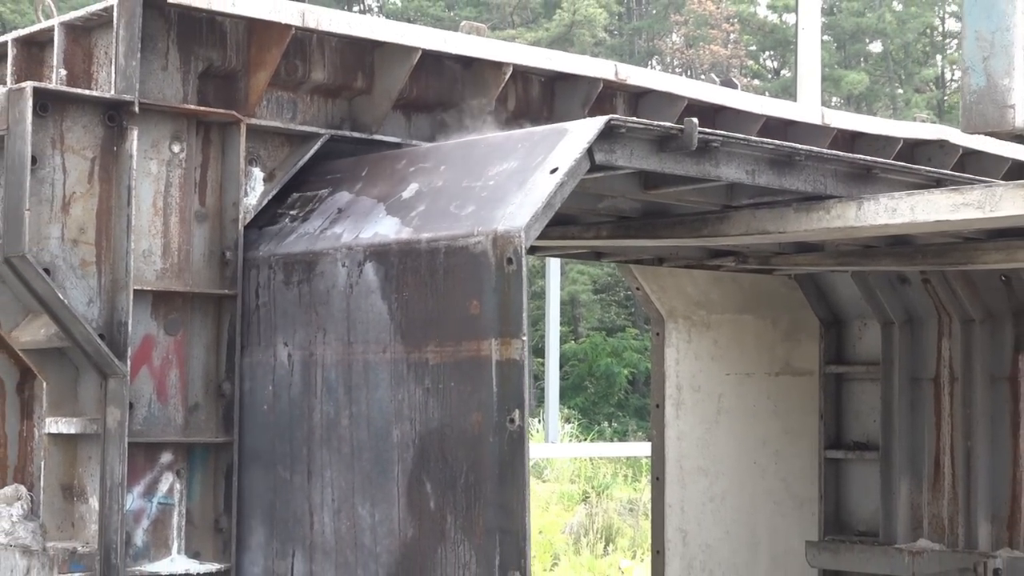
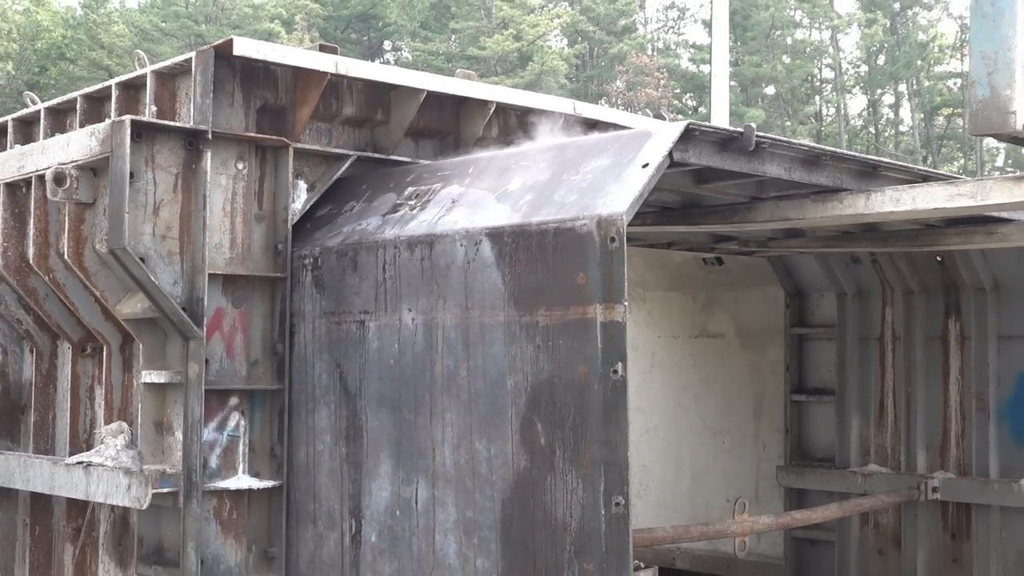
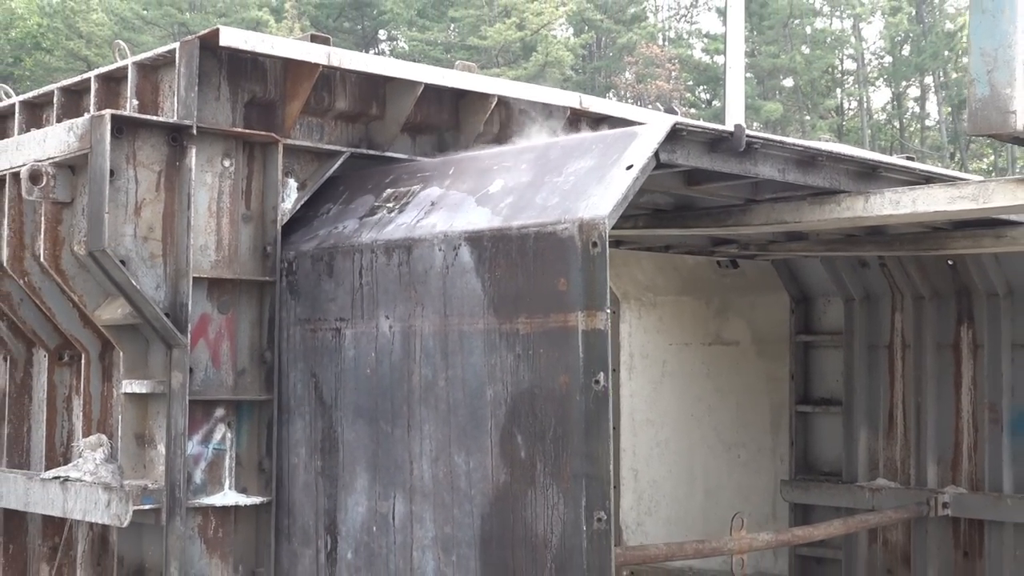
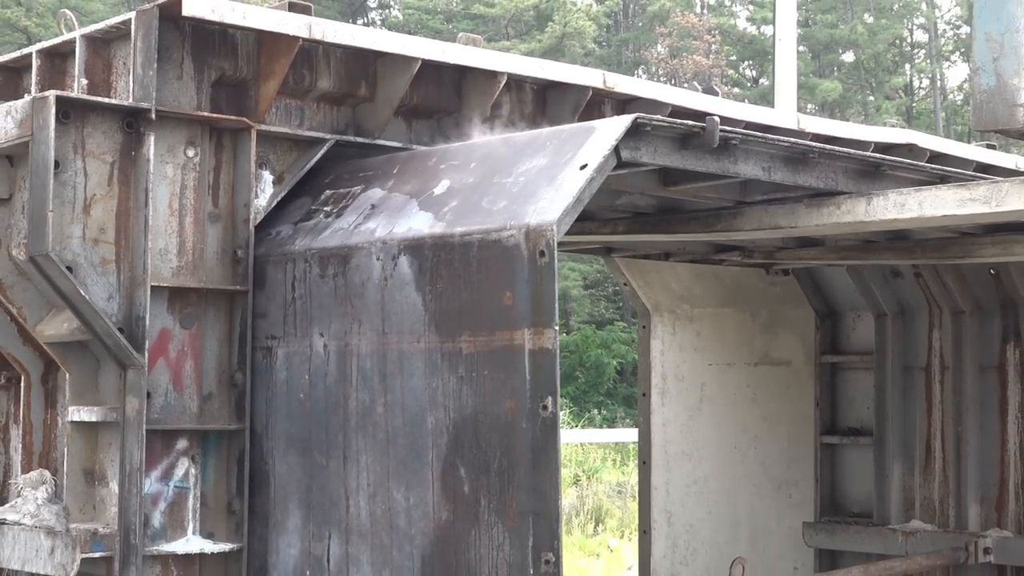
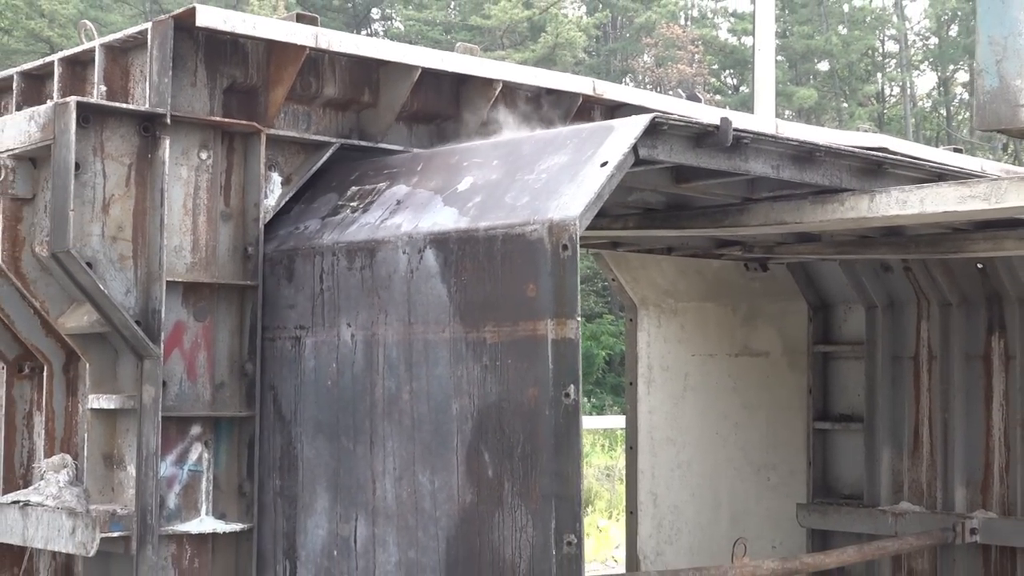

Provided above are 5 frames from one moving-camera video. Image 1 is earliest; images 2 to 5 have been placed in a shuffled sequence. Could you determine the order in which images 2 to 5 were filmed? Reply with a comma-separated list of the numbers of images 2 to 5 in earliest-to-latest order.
4, 5, 3, 2
